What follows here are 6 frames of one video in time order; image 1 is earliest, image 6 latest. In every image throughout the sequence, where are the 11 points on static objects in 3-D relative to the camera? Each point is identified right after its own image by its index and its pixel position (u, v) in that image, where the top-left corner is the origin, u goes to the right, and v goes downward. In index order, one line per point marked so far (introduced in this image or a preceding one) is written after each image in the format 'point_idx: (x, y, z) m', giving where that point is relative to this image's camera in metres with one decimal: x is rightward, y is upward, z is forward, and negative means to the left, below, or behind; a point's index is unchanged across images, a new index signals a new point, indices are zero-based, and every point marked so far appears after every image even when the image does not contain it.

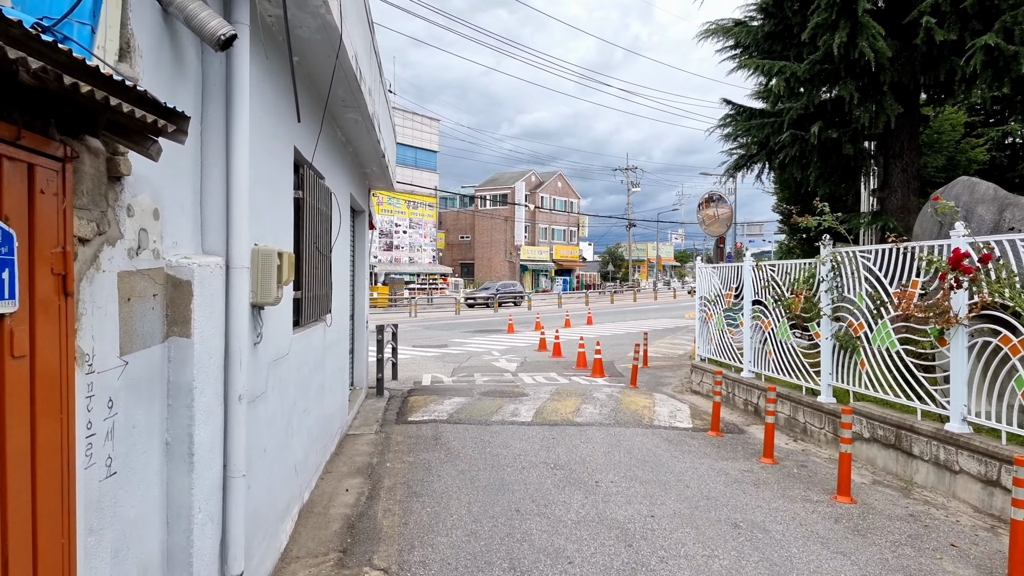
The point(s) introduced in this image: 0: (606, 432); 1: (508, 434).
0: (+1.1, -1.7, +7.5) m
1: (-0.1, -1.7, +7.3) m
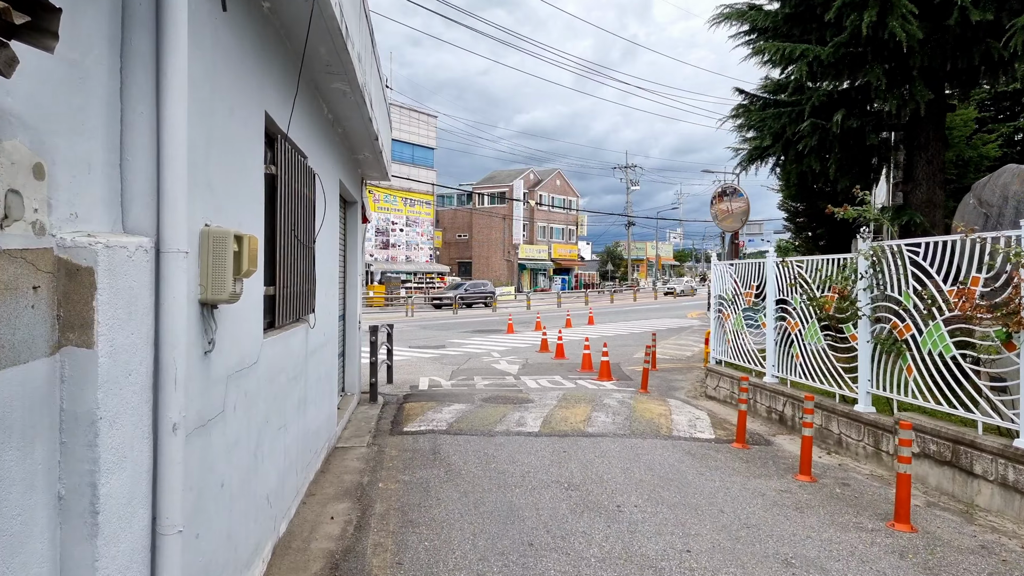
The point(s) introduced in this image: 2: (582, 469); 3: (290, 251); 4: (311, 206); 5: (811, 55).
0: (+1.2, -1.7, +6.8) m
1: (0.0, -1.6, +6.6) m
2: (+0.6, -1.7, +5.9) m
3: (-1.5, +0.3, +4.3) m
4: (-1.5, +0.6, +4.8) m
5: (+4.7, +3.7, +10.1) m
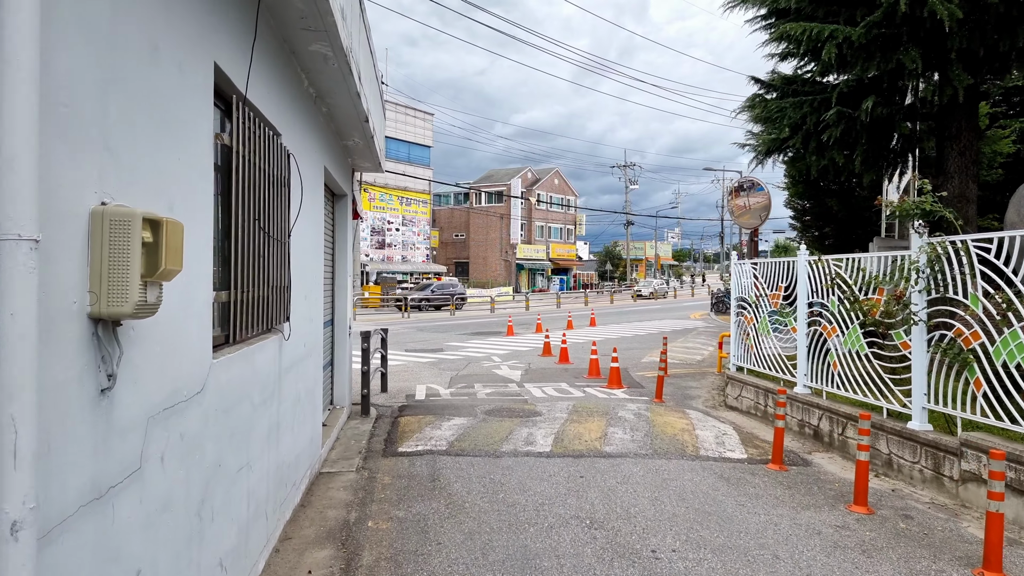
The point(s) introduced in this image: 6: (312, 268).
0: (+1.3, -1.7, +6.1) m
1: (+0.1, -1.7, +5.8) m
2: (+0.7, -1.7, +5.1) m
3: (-1.4, +0.2, +3.5) m
4: (-1.4, +0.6, +4.0) m
5: (+4.8, +3.7, +9.3) m
6: (-1.6, +0.2, +5.0) m
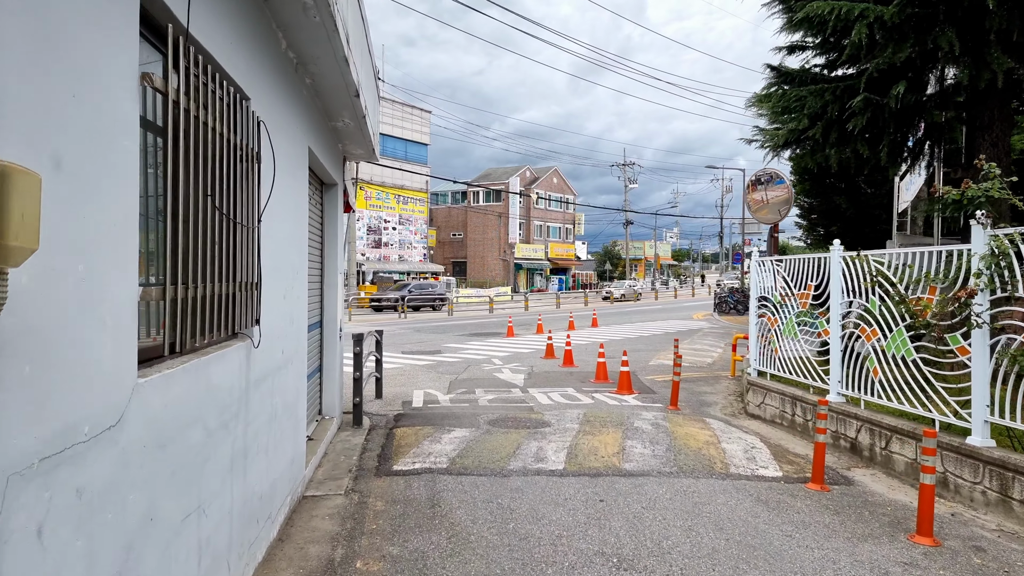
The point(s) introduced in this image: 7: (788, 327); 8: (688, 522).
0: (+1.3, -1.7, +5.4) m
1: (+0.2, -1.6, +5.1) m
2: (+0.8, -1.7, +4.4) m
3: (-1.3, +0.2, +2.8) m
4: (-1.3, +0.6, +3.3) m
5: (+4.9, +3.7, +8.7) m
6: (-1.5, +0.2, +4.3) m
7: (+3.6, -0.5, +8.3) m
8: (+1.3, -1.7, +4.6) m
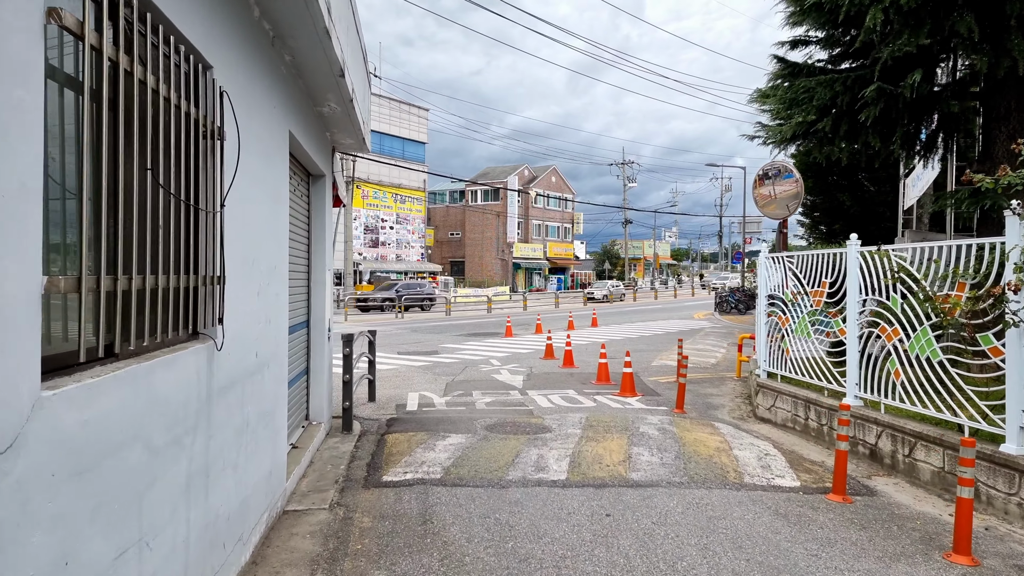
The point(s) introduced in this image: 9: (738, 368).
0: (+1.3, -1.6, +5.0) m
1: (+0.2, -1.6, +4.7) m
2: (+0.8, -1.6, +4.0) m
3: (-1.3, +0.3, +2.4) m
4: (-1.3, +0.6, +2.9) m
5: (+4.8, +3.7, +8.3) m
6: (-1.5, +0.2, +3.9) m
7: (+3.6, -0.5, +7.9) m
8: (+1.3, -1.7, +4.2) m
9: (+4.2, -1.5, +11.9) m
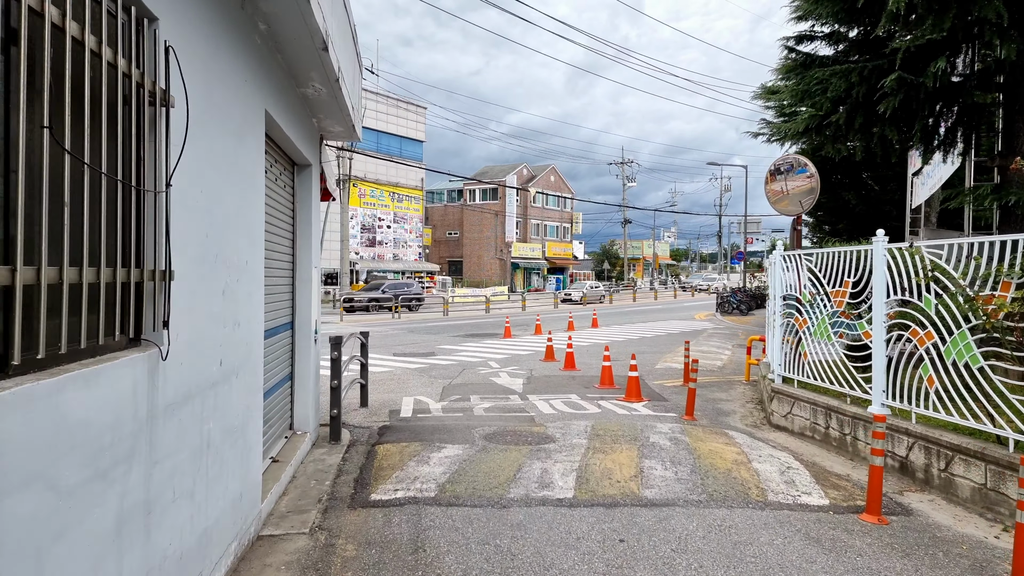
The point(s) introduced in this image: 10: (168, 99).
0: (+1.3, -1.6, +4.5) m
1: (+0.2, -1.6, +4.2) m
2: (+0.8, -1.6, +3.5) m
3: (-1.3, +0.3, +1.9) m
4: (-1.3, +0.7, +2.4) m
5: (+4.9, +3.7, +7.8) m
6: (-1.5, +0.2, +3.4) m
7: (+3.6, -0.5, +7.5) m
8: (+1.3, -1.7, +3.7) m
9: (+4.2, -1.5, +11.4) m
10: (-1.3, +0.7, +2.4) m
